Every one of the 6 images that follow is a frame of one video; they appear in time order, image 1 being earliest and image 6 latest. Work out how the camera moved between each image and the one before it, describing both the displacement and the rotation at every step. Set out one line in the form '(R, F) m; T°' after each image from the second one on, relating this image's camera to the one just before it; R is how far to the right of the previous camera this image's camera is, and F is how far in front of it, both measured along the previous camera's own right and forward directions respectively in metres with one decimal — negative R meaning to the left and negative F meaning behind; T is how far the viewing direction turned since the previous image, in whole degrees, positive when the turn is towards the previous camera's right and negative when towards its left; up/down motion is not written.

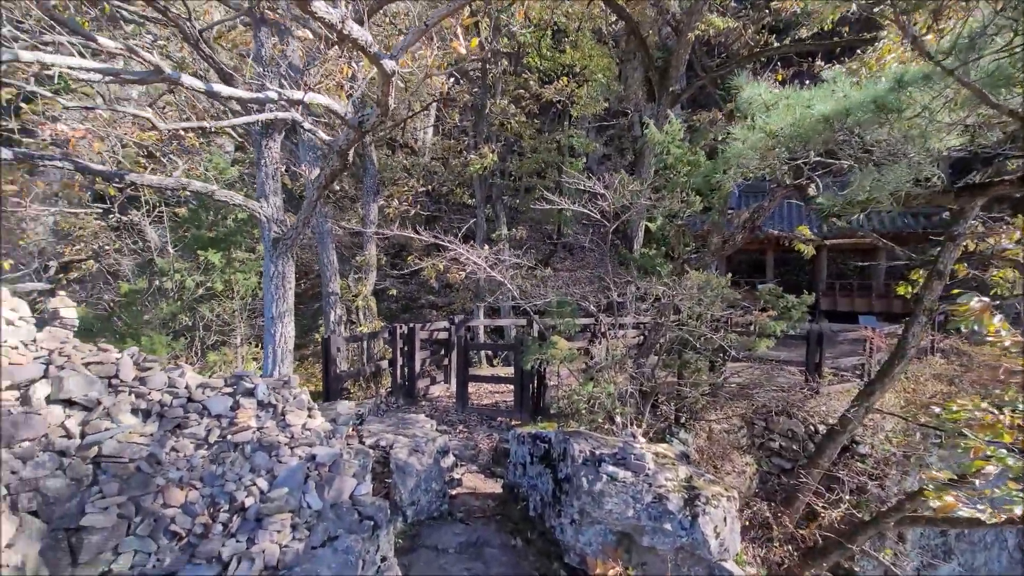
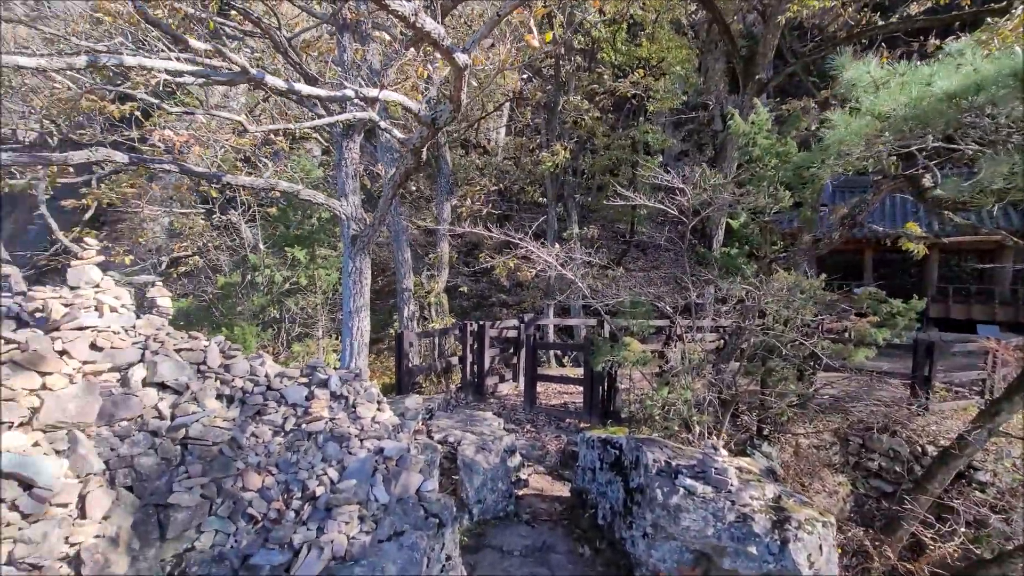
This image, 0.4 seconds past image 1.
(0.0, +0.1) m; -8°
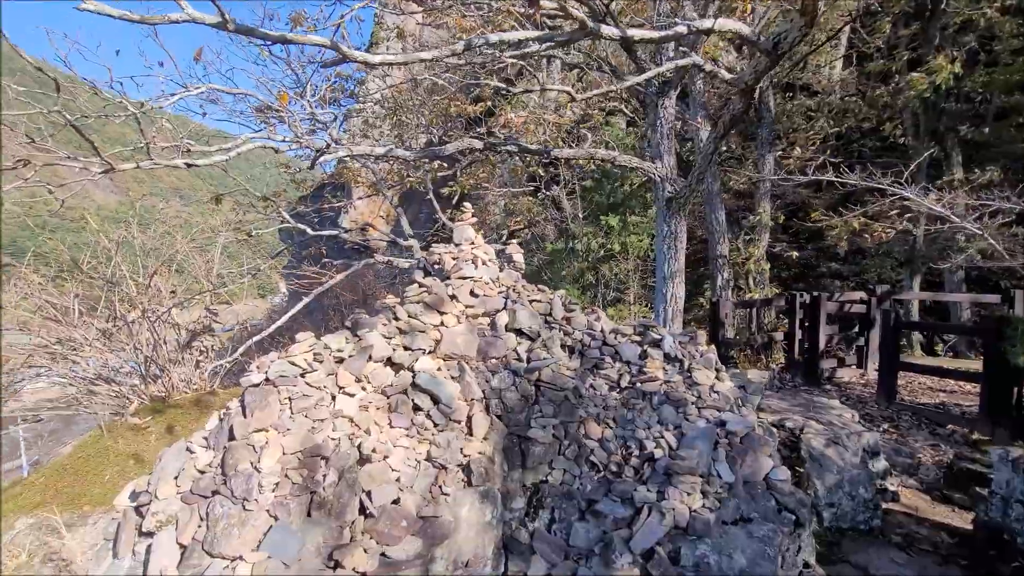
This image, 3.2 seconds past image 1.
(-0.3, +0.2) m; -34°
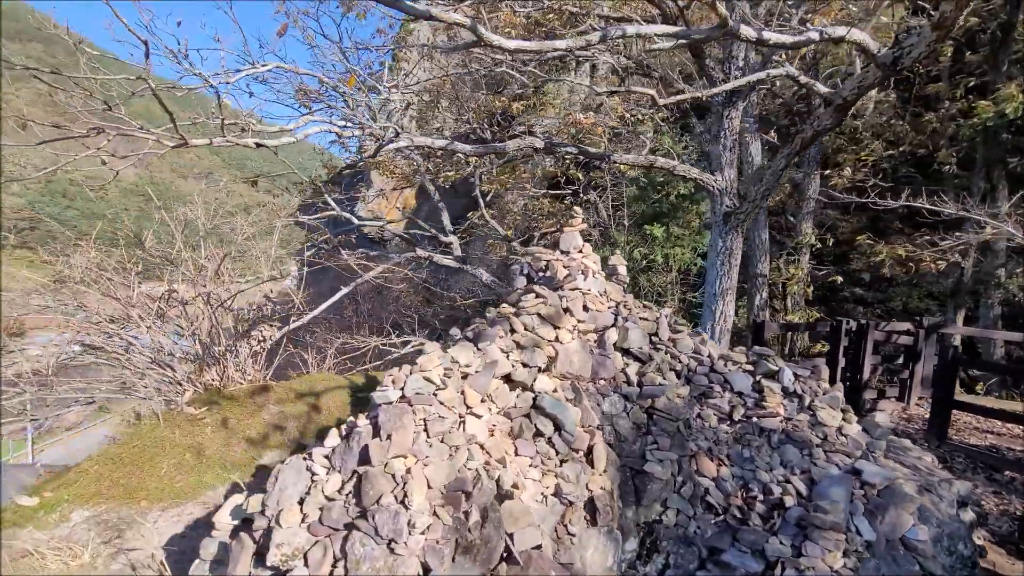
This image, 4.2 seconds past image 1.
(-0.6, +0.2) m; -1°
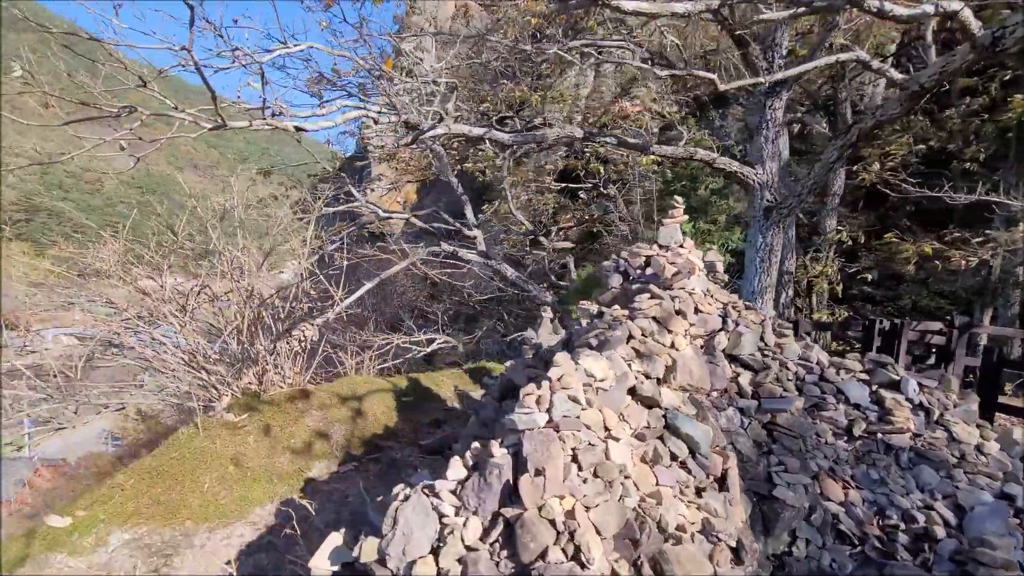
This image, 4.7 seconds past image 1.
(-0.5, +0.3) m; 0°
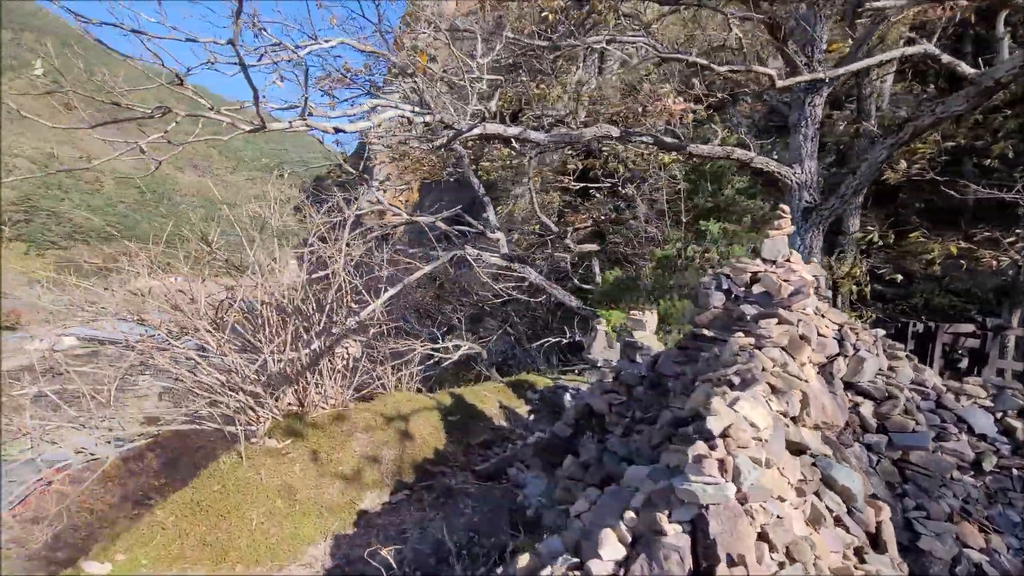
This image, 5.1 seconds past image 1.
(-0.4, +0.3) m; 0°
